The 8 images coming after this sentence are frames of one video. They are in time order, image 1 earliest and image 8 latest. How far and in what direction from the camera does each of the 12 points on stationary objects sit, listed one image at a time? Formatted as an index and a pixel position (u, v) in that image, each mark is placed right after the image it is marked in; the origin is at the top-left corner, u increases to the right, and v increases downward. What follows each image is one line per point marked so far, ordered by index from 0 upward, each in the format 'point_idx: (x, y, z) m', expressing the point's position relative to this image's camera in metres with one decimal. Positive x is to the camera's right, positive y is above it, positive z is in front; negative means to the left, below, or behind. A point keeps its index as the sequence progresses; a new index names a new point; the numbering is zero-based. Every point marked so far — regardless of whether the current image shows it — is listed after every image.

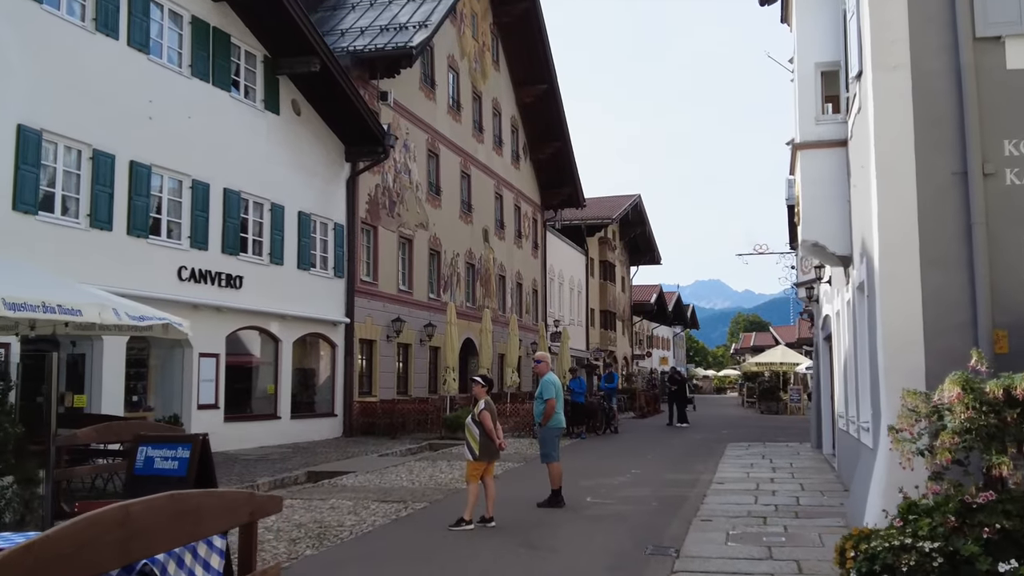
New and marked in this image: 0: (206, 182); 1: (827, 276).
0: (-5.9, +2.1, +18.9) m
1: (+4.7, +0.2, +14.4) m
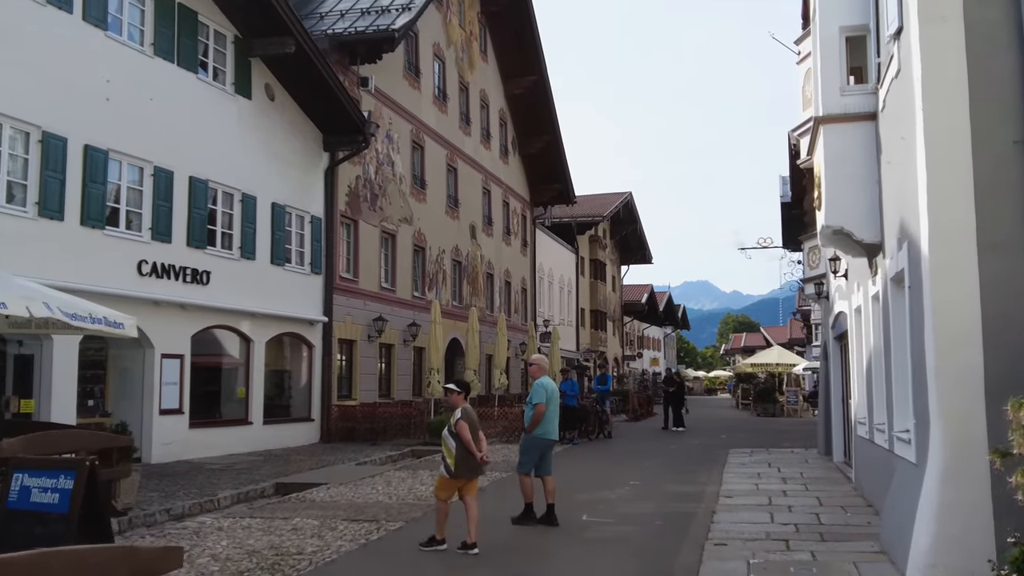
0: (-6.2, +2.1, +17.5) m
1: (+4.5, +0.2, +13.2) m
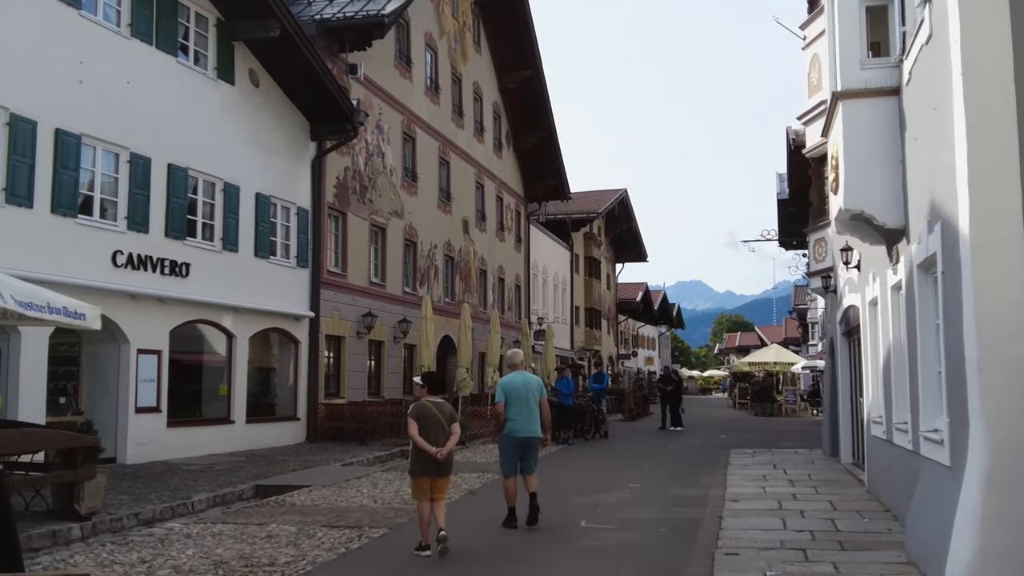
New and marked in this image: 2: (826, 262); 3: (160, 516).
0: (-6.3, +2.3, +16.7) m
1: (+4.4, +0.3, +12.5) m
2: (+5.3, +0.4, +16.5) m
3: (-4.1, -2.6, +11.2) m
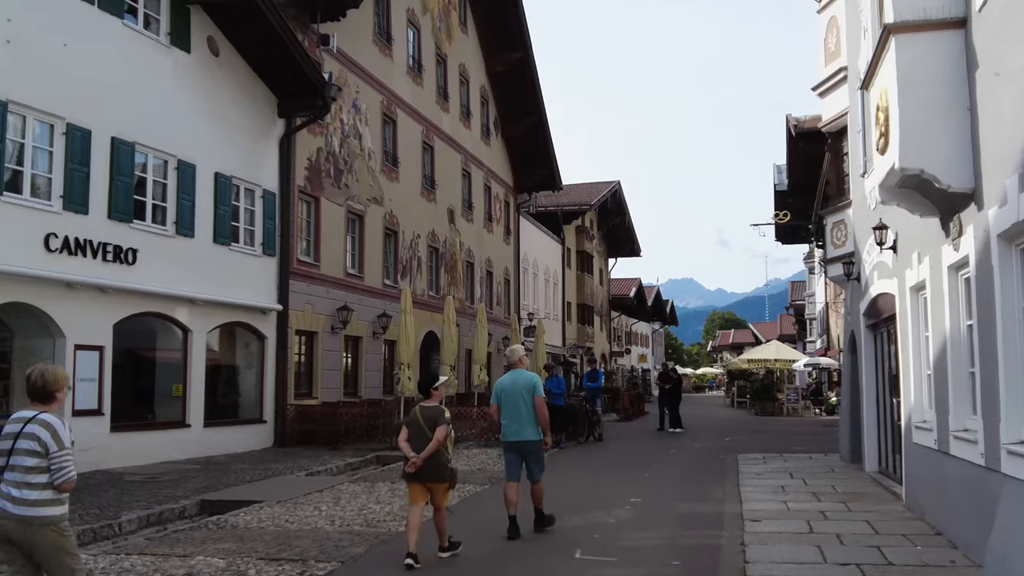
0: (-6.5, +2.4, +14.9) m
1: (+4.2, +0.5, +10.8) m
2: (+5.1, +0.6, +14.8) m
3: (-4.2, -2.5, +9.5) m
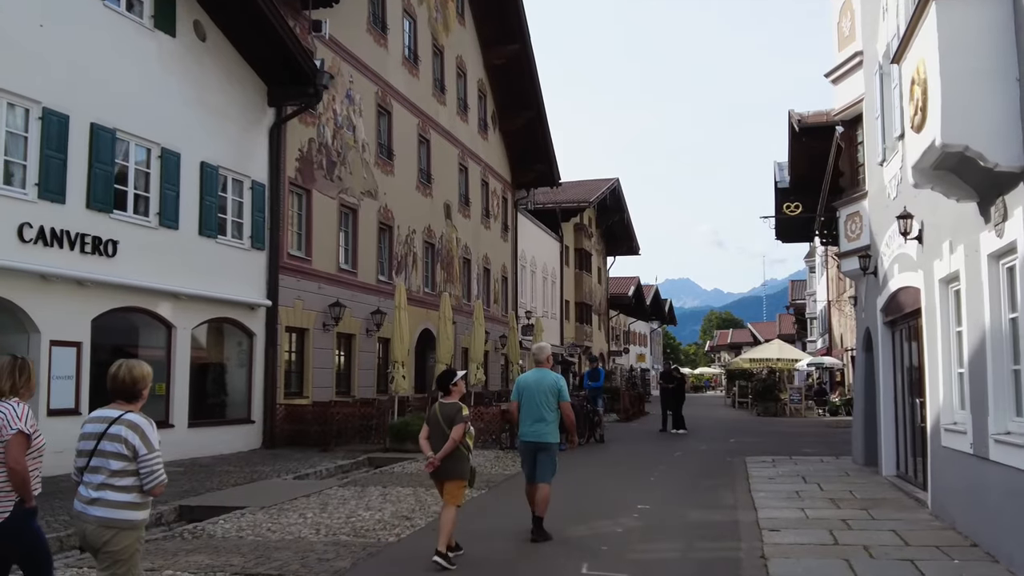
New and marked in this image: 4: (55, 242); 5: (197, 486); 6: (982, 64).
0: (-6.5, +2.5, +14.2) m
1: (+4.2, +0.6, +10.1) m
2: (+5.1, +0.7, +14.1) m
3: (-4.3, -2.4, +8.7) m
4: (-6.5, +0.7, +13.8) m
5: (-4.2, -2.6, +12.9) m
6: (+3.3, +1.6, +6.7) m
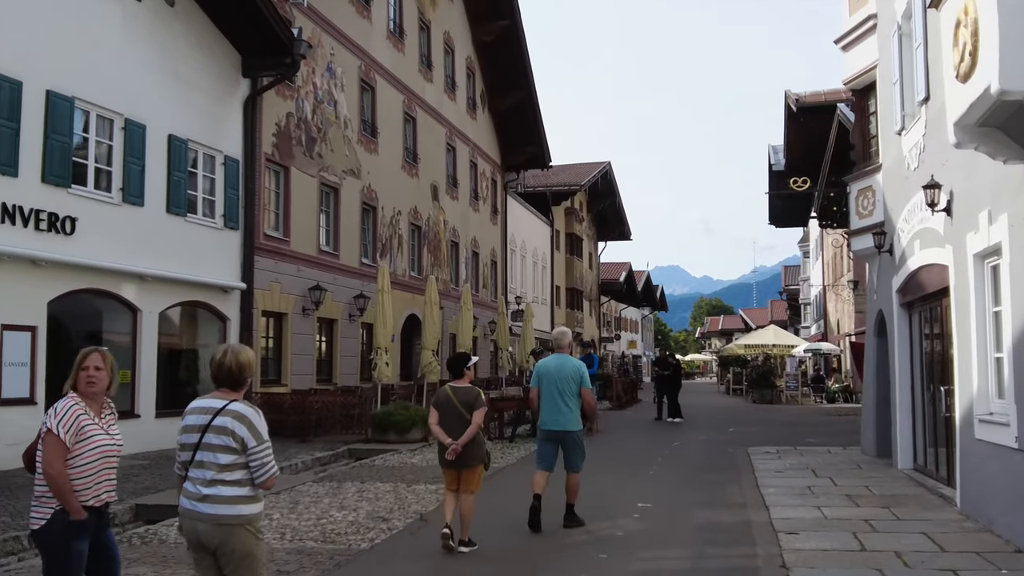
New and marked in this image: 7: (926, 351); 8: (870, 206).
0: (-6.7, +2.8, +13.1) m
1: (+4.1, +0.8, +9.1) m
2: (+4.9, +1.0, +13.1) m
3: (-4.4, -2.2, +7.7) m
4: (-6.6, +0.9, +12.8) m
5: (-4.3, -2.4, +11.9) m
6: (+3.2, +1.7, +5.7) m
7: (+4.8, -0.7, +11.2) m
8: (+4.9, +1.1, +13.3) m
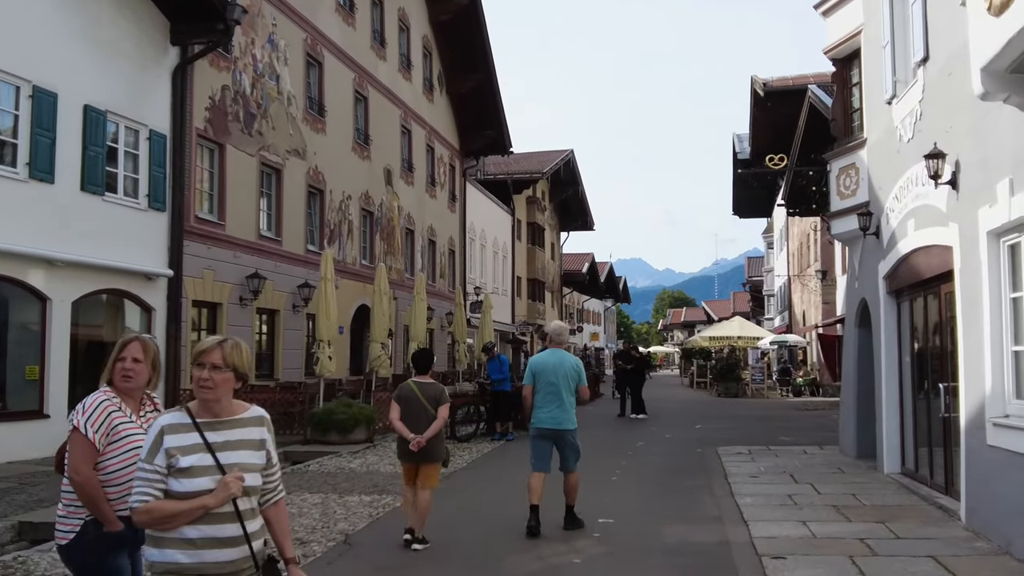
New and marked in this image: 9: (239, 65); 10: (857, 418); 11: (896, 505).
0: (-7.3, +3.0, +11.5) m
1: (+3.7, +1.0, +8.0) m
2: (+4.3, +1.1, +12.0) m
3: (-4.8, -2.0, +6.3) m
4: (-7.2, +1.1, +11.2) m
5: (-4.9, -2.2, +10.4) m
6: (+2.8, +1.8, +4.5) m
7: (+4.2, -0.6, +10.1) m
8: (+4.3, +1.3, +12.2) m
9: (-5.2, +4.3, +18.7) m
10: (+4.5, -1.7, +12.6) m
11: (+3.5, -2.0, +9.0) m
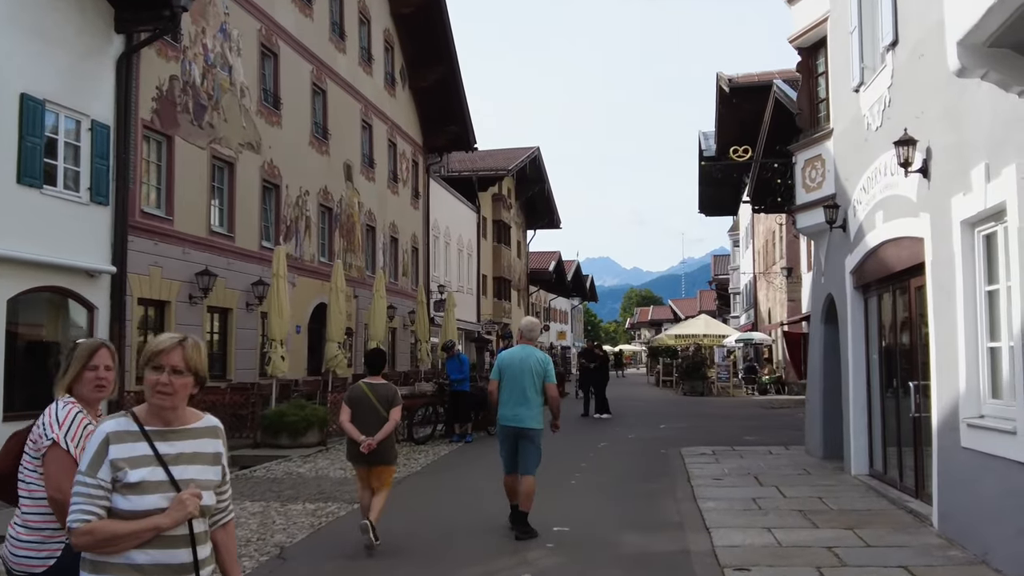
0: (-7.8, +3.0, +10.8) m
1: (+3.2, +1.0, +7.6) m
2: (+3.7, +1.2, +11.6) m
3: (-5.1, -2.0, +5.6) m
4: (-7.7, +1.1, +10.4) m
5: (-5.4, -2.2, +9.8) m
6: (+2.5, +1.9, +4.1) m
7: (+3.7, -0.5, +9.7) m
8: (+3.7, +1.4, +11.8) m
9: (-6.0, +4.3, +18.0) m
10: (+3.9, -1.6, +12.3) m
11: (+3.1, -2.0, +8.7) m
